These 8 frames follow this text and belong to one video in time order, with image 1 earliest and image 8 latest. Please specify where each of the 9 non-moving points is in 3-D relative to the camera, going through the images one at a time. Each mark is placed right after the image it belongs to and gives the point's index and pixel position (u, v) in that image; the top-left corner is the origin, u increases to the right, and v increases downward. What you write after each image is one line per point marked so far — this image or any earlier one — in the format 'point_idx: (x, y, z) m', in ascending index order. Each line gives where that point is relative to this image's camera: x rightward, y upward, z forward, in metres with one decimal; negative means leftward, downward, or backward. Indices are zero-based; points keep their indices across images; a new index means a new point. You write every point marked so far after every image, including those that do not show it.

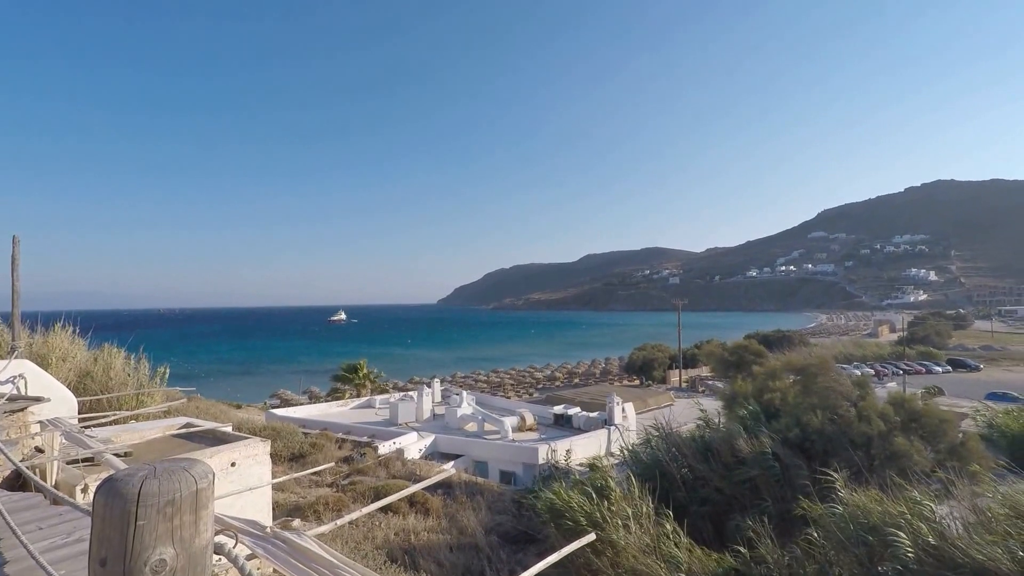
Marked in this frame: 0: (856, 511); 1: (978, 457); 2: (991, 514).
0: (+6.9, -4.2, +9.1) m
1: (+13.6, -4.9, +13.6) m
2: (+8.6, -3.7, +8.2) m
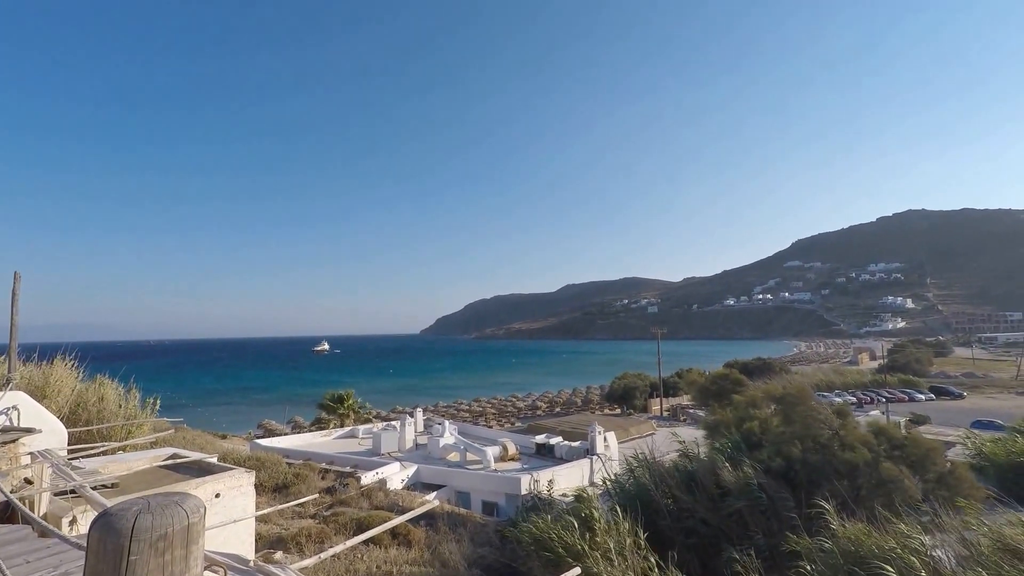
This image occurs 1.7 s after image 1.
0: (+6.4, -4.8, +9.1) m
1: (+13.1, -5.7, +13.5) m
2: (+8.0, -4.3, +8.2) m
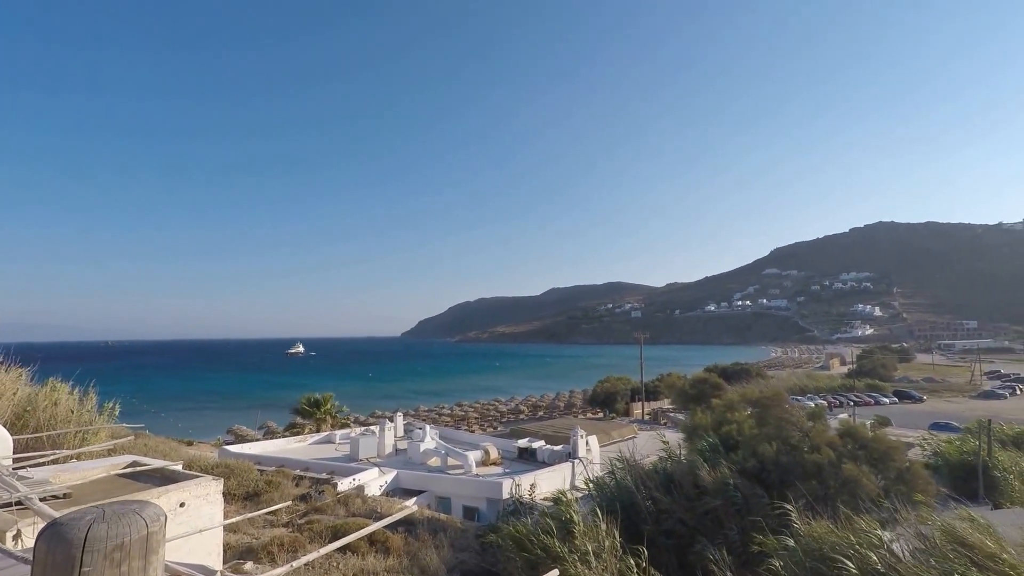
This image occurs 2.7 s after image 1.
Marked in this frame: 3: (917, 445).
0: (+6.1, -5.1, +9.4) m
1: (+12.6, -6.0, +14.2) m
2: (+7.8, -4.5, +8.6) m
3: (+16.5, -6.5, +18.9) m
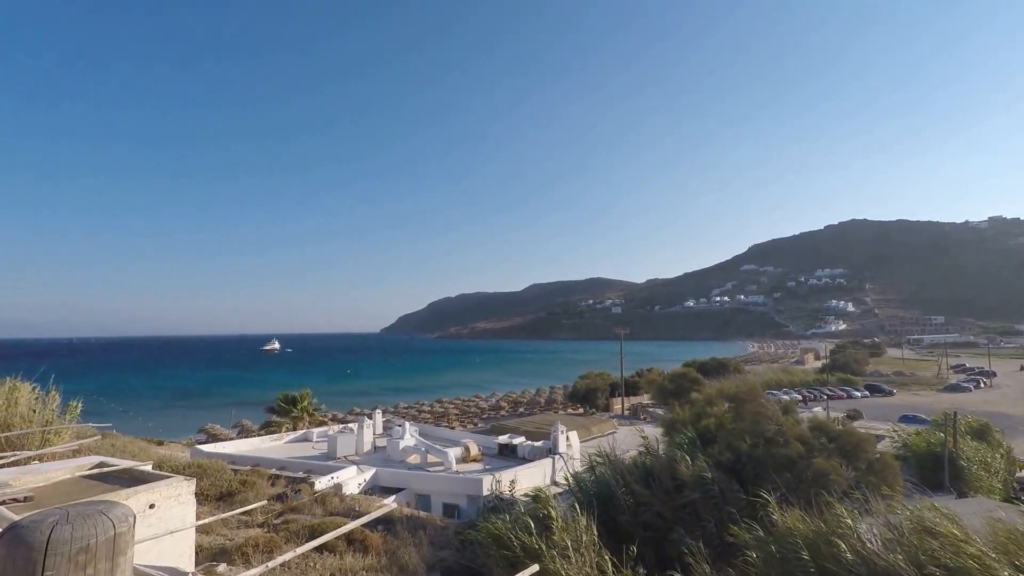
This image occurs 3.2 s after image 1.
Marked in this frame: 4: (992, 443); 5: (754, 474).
0: (+5.7, -5.0, +9.6) m
1: (+12.0, -5.9, +14.6) m
2: (+7.4, -4.5, +8.8) m
3: (+15.8, -6.3, +19.5) m
4: (+19.0, -6.1, +18.3) m
5: (+7.3, -5.5, +13.8) m
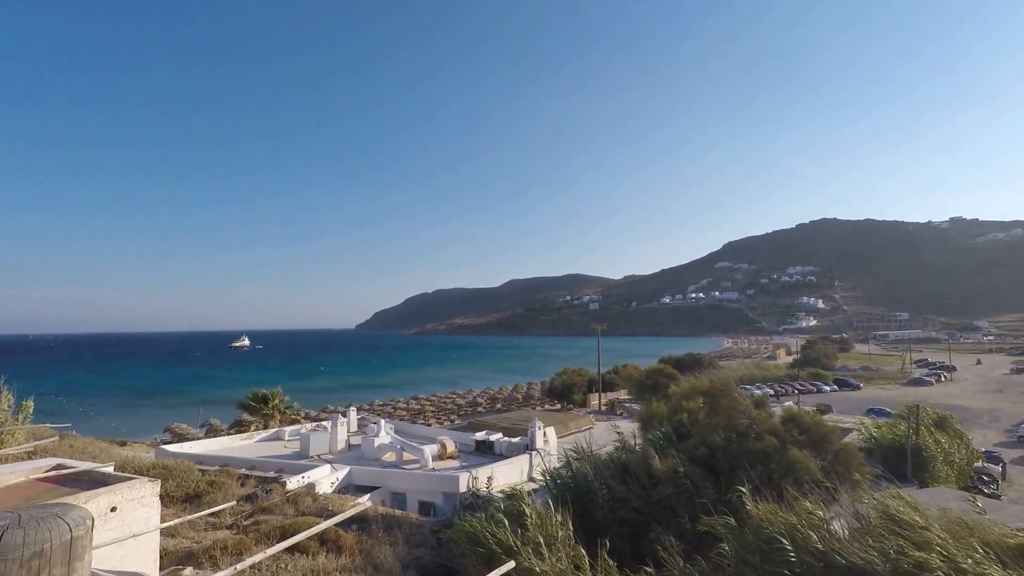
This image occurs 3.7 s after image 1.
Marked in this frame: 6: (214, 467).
0: (+5.2, -4.9, +9.7) m
1: (+11.2, -5.8, +15.0) m
2: (+7.0, -4.4, +9.0) m
3: (+14.8, -6.2, +20.1) m
4: (+18.1, -6.0, +19.1) m
5: (+6.6, -5.4, +14.0) m
6: (-9.4, -5.7, +14.6) m
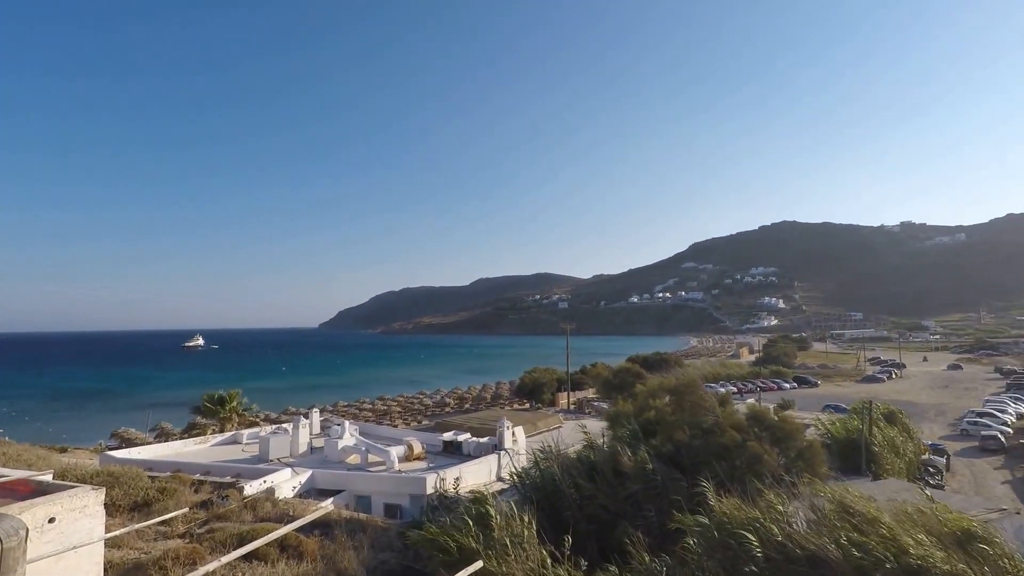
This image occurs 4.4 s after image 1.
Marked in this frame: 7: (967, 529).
0: (+4.5, -4.9, +9.9) m
1: (+10.2, -5.8, +15.6) m
2: (+6.3, -4.4, +9.3) m
3: (+13.5, -6.2, +20.8) m
4: (+16.8, -6.0, +20.0) m
5: (+5.6, -5.4, +14.3) m
6: (-10.4, -5.6, +13.9) m
7: (+7.8, -4.0, +7.9) m
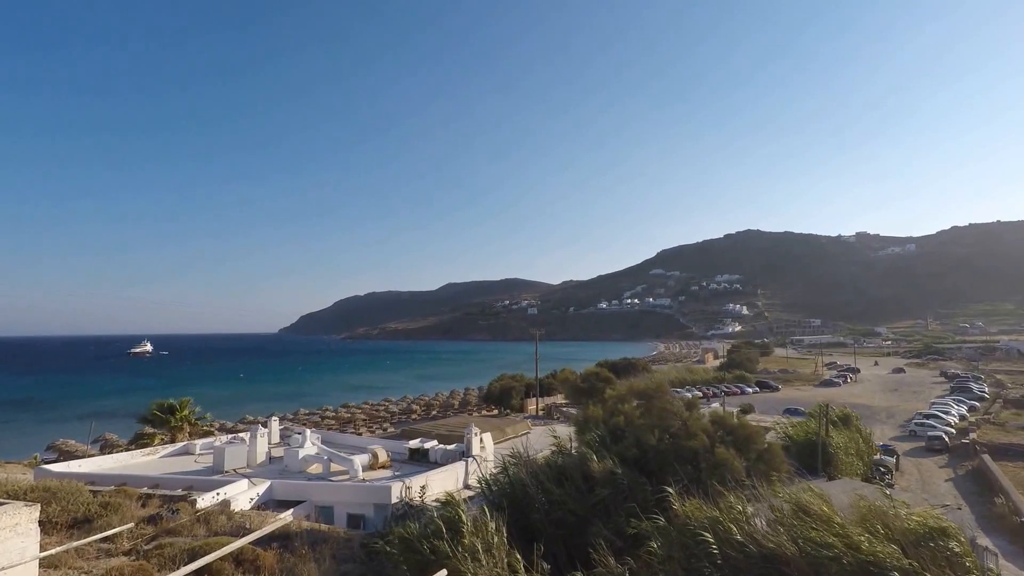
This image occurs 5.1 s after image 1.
0: (+3.8, -5.1, +10.0) m
1: (+9.1, -6.1, +16.0) m
2: (+5.6, -4.6, +9.5) m
3: (+12.1, -6.5, +21.5) m
4: (+15.4, -6.4, +20.8) m
5: (+4.6, -5.6, +14.4) m
6: (-11.3, -5.6, +13.1) m
7: (+7.2, -4.2, +8.3) m
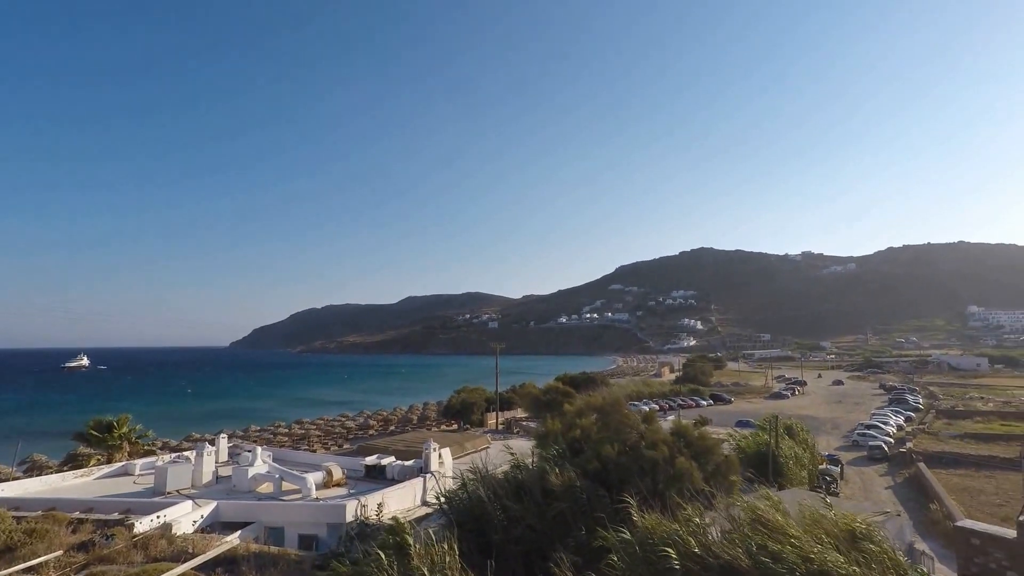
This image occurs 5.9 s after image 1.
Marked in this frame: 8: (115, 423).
0: (+2.8, -5.4, +10.2) m
1: (+7.7, -6.7, +16.5) m
2: (+4.7, -5.0, +9.9) m
3: (+10.3, -7.3, +22.2) m
4: (+13.7, -7.1, +21.8) m
5: (+3.3, -6.1, +14.7) m
6: (-12.5, -5.9, +12.2) m
7: (+6.4, -4.6, +8.7) m
8: (-16.0, -5.4, +19.0) m
